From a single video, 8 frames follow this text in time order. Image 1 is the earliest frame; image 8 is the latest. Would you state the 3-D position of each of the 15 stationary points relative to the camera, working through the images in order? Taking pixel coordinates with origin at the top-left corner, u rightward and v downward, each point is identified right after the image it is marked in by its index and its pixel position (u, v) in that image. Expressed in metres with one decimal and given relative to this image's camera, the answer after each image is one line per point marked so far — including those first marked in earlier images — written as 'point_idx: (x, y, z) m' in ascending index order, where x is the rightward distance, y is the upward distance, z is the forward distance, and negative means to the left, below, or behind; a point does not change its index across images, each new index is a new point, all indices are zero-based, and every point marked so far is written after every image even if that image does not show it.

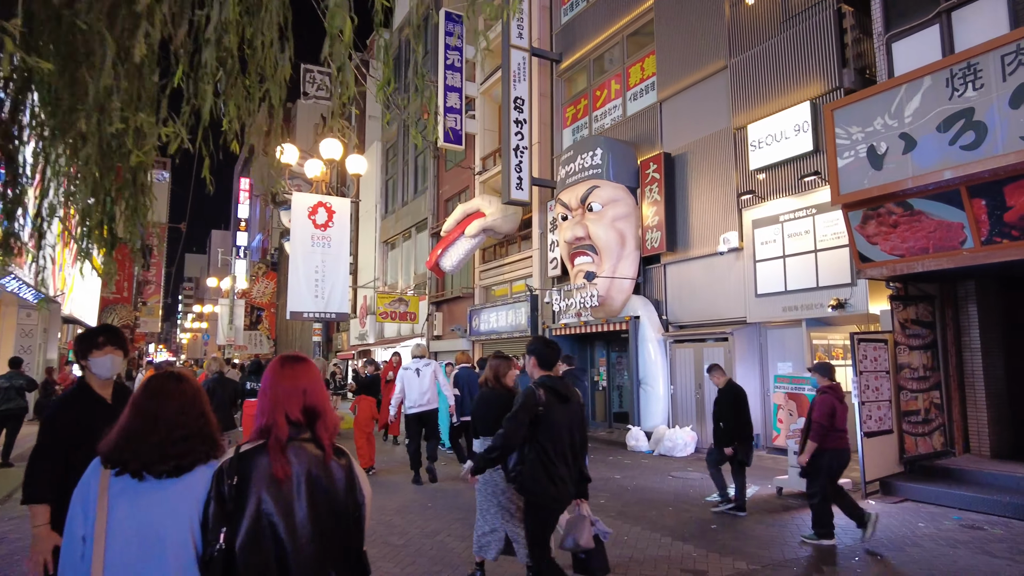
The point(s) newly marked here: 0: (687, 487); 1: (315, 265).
0: (+2.1, -2.4, +7.9) m
1: (-3.7, +0.4, +12.5) m
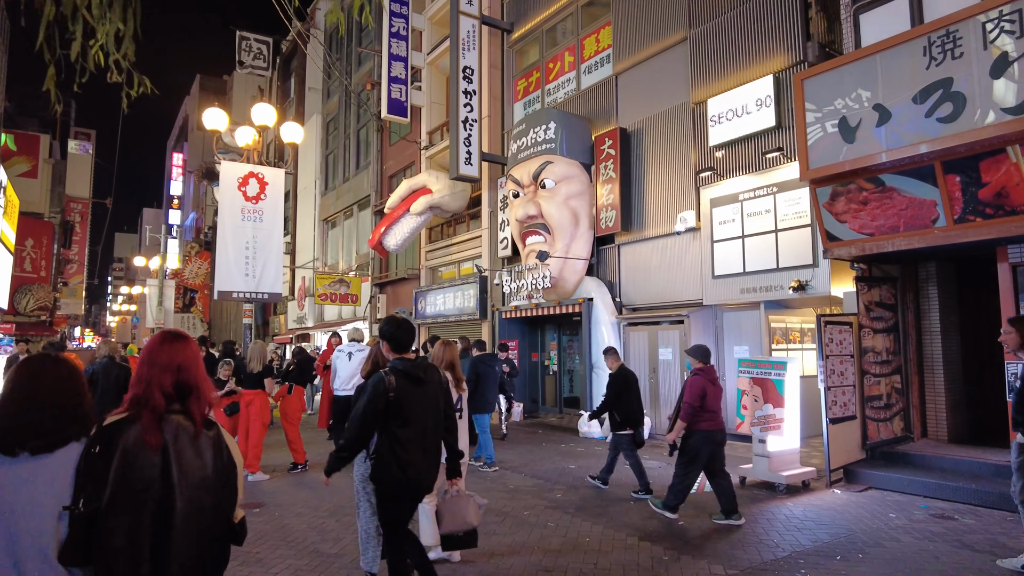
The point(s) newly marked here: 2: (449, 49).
0: (+1.5, -2.2, +7.5) m
1: (-4.6, +0.8, +11.5) m
2: (-1.8, +6.7, +18.3) m
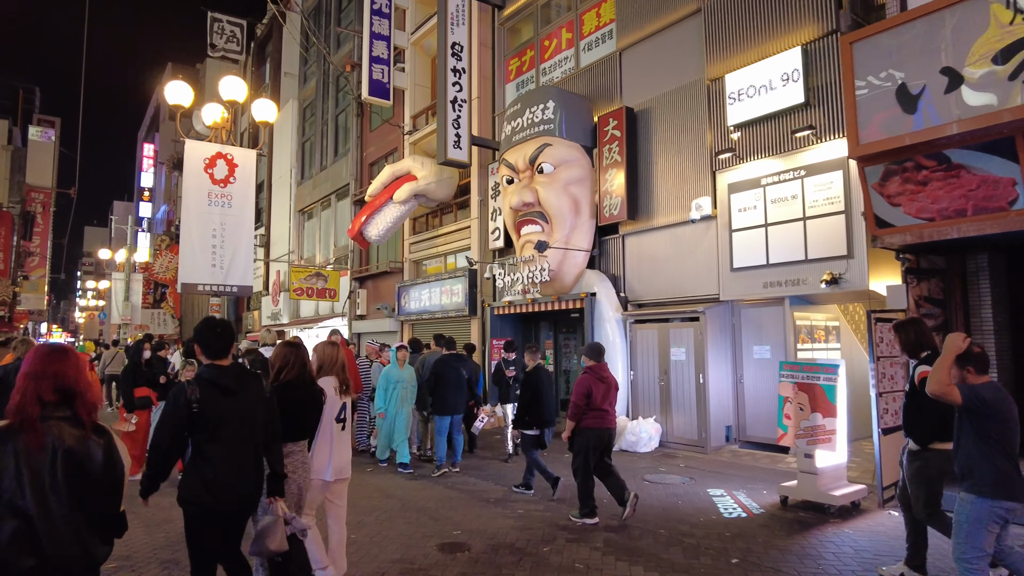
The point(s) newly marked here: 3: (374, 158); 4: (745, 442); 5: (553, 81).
0: (+1.6, -2.1, +6.6) m
1: (-4.7, +0.9, +10.3) m
2: (-2.0, +6.8, +17.3) m
3: (-4.2, +3.9, +20.0) m
4: (+3.2, -2.1, +9.1) m
5: (+0.8, +4.1, +13.0) m
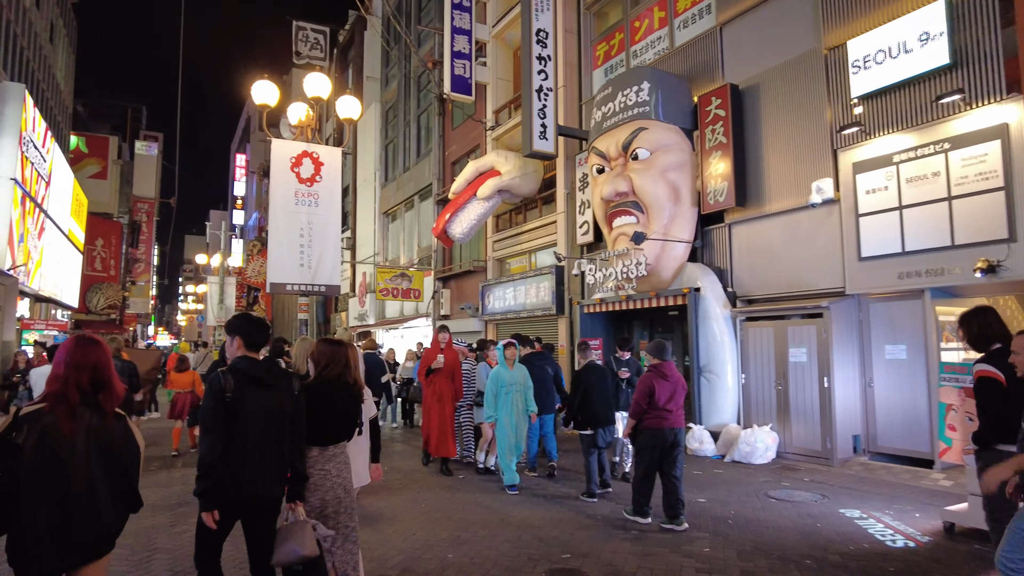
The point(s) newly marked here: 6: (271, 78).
0: (+2.5, -2.0, +5.7) m
1: (-3.3, +1.0, +10.2) m
2: (+0.1, +6.9, +16.8) m
3: (-1.7, +3.9, +19.7) m
4: (+4.5, -2.0, +8.1) m
5: (+2.5, +4.2, +12.2) m
6: (-4.1, +3.5, +11.1) m
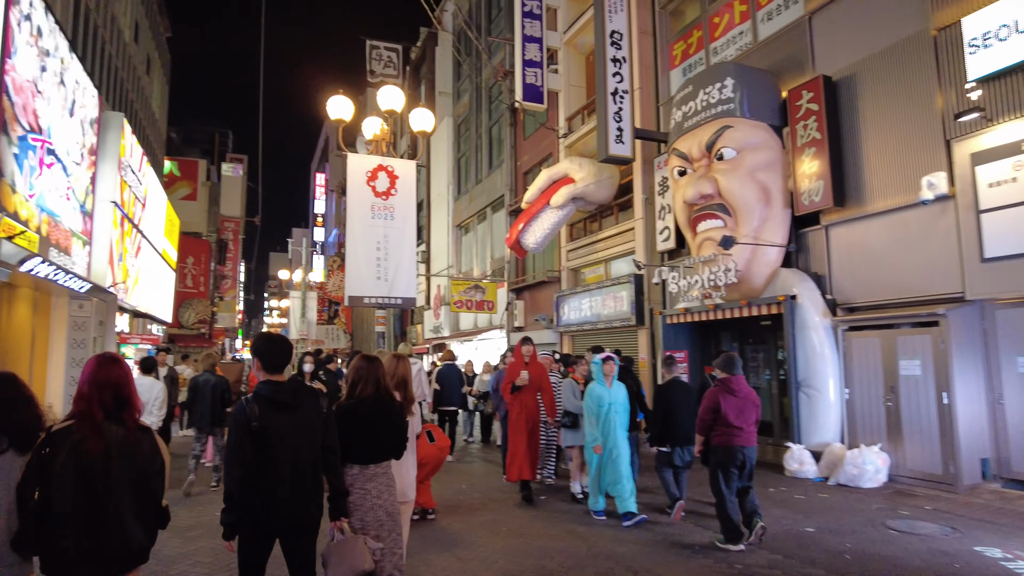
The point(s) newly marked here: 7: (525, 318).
0: (+3.2, -2.0, +5.0) m
1: (-2.1, +0.8, +10.2) m
2: (+1.9, +6.6, +16.4) m
3: (+0.5, +3.6, +19.5) m
4: (+5.4, -2.1, +7.1) m
5: (+3.8, +4.0, +11.6) m
6: (-2.8, +3.3, +11.2) m
7: (+0.4, -0.9, +19.7) m
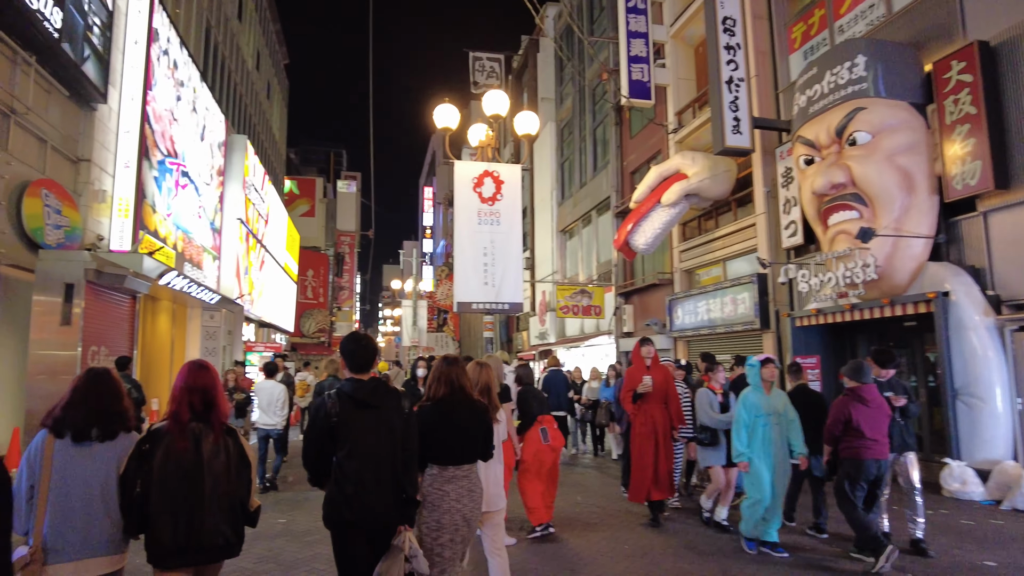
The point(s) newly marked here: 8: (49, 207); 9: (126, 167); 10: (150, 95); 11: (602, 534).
0: (+4.1, -1.9, +4.1) m
1: (-0.5, +0.7, +10.1) m
2: (+4.4, +6.5, +15.7) m
3: (+3.5, +3.5, +18.9) m
4: (+6.5, -2.0, +5.9) m
5: (+5.5, +4.1, +10.6) m
6: (-1.1, +3.2, +11.2) m
7: (+3.5, -1.0, +19.0) m
8: (-7.7, +1.4, +10.9) m
9: (-8.0, +2.5, +13.7) m
10: (-7.9, +4.2, +14.5) m
11: (+0.8, -2.4, +6.6) m
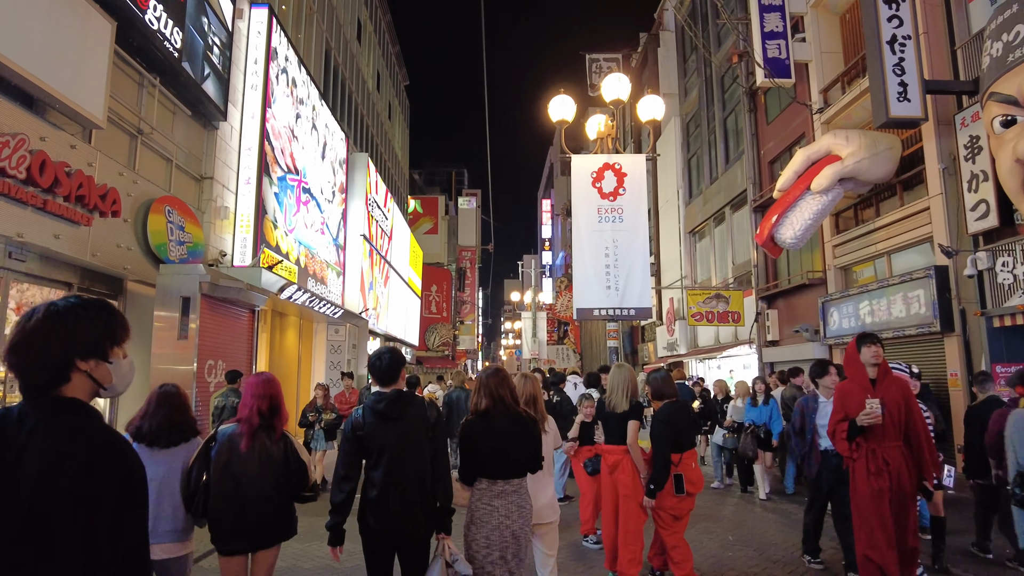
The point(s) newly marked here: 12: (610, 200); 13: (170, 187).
0: (+4.7, -1.7, +2.1) m
1: (+1.2, +0.7, +8.9) m
2: (+6.9, +6.6, +13.7) m
3: (+6.7, +3.4, +16.9) m
4: (+7.4, -1.7, +3.4) m
5: (+7.1, +4.2, +8.4) m
6: (+0.8, +3.1, +10.2) m
7: (+6.9, -1.1, +16.9) m
8: (-5.7, +1.1, +11.1) m
9: (-5.6, +2.2, +13.9) m
10: (-5.4, +3.9, +14.7) m
11: (+1.9, -2.3, +5.2) m
12: (+1.3, +1.3, +9.1) m
13: (-6.0, +1.8, +11.6) m
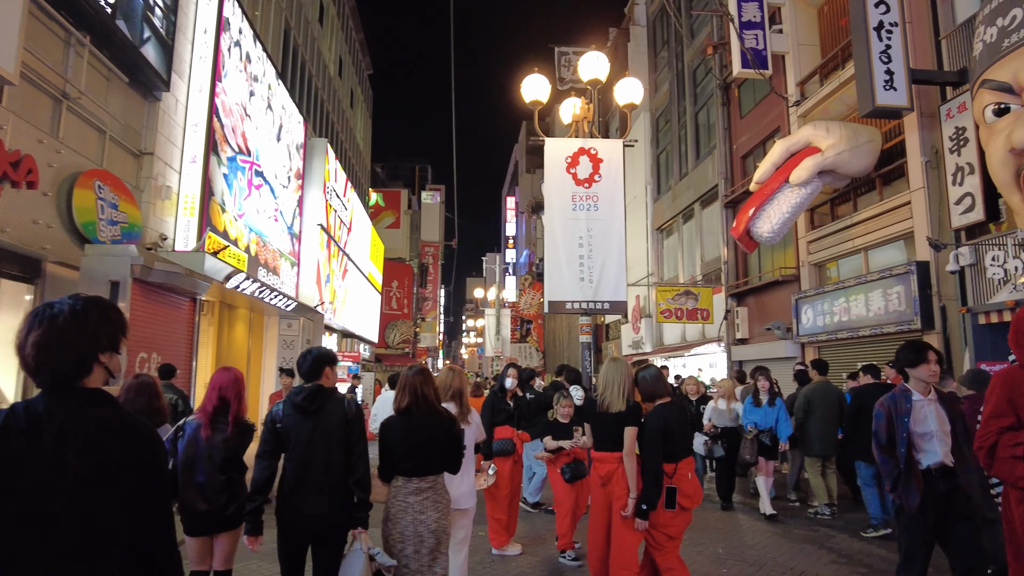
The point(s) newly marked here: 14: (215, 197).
0: (+4.7, -1.6, +1.6) m
1: (+0.9, +0.8, +8.2) m
2: (+6.3, +6.6, +13.3) m
3: (+5.9, +3.5, +16.5) m
4: (+7.3, -1.7, +3.1) m
5: (+6.8, +4.3, +8.0) m
6: (+0.4, +3.3, +9.4) m
7: (+6.0, -1.0, +16.5) m
8: (-6.2, +1.3, +9.9) m
9: (-6.2, +2.5, +12.7) m
10: (-6.0, +4.1, +13.5) m
11: (+1.7, -2.2, +4.5) m
12: (+1.0, +1.5, +8.3) m
13: (-6.5, +2.0, +10.4) m
14: (-6.0, +1.8, +13.2) m
